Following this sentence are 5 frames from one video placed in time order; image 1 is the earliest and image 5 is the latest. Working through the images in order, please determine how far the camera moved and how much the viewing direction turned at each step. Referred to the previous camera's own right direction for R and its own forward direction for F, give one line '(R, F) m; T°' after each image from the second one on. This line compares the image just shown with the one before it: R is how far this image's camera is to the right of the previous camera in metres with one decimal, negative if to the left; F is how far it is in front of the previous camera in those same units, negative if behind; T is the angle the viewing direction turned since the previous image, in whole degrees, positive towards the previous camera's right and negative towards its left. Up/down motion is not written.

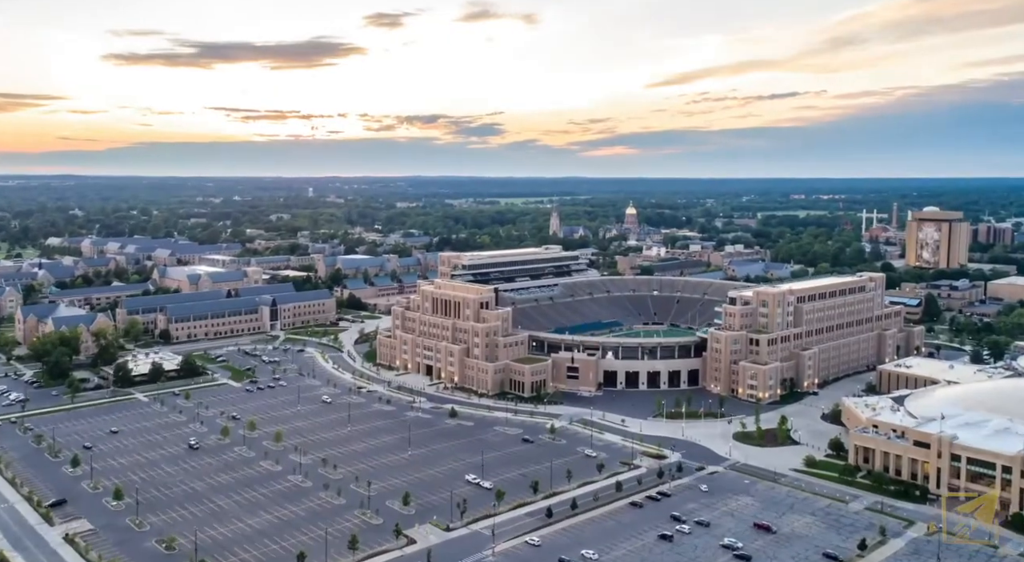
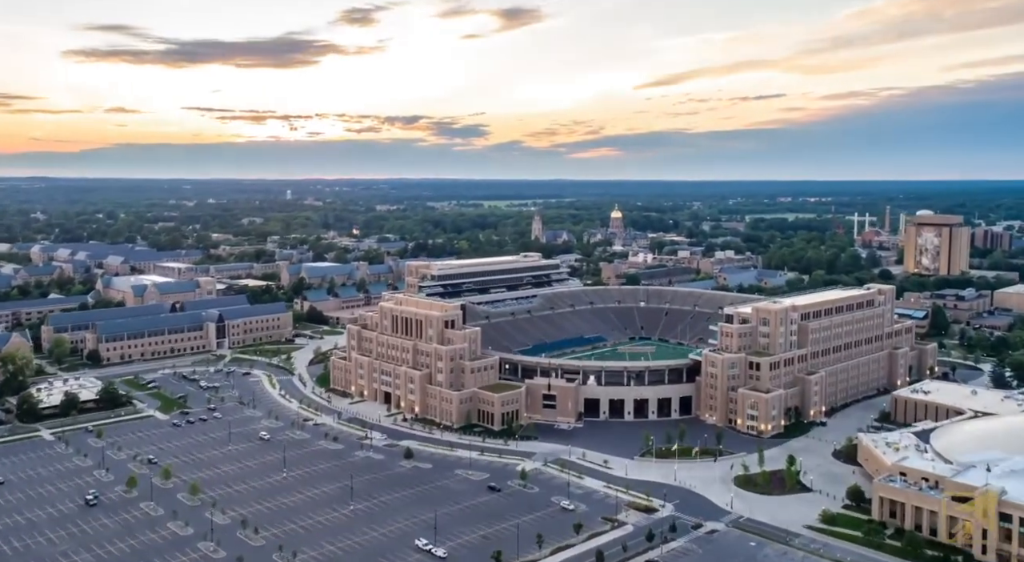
(+1.5, +10.7) m; +1°
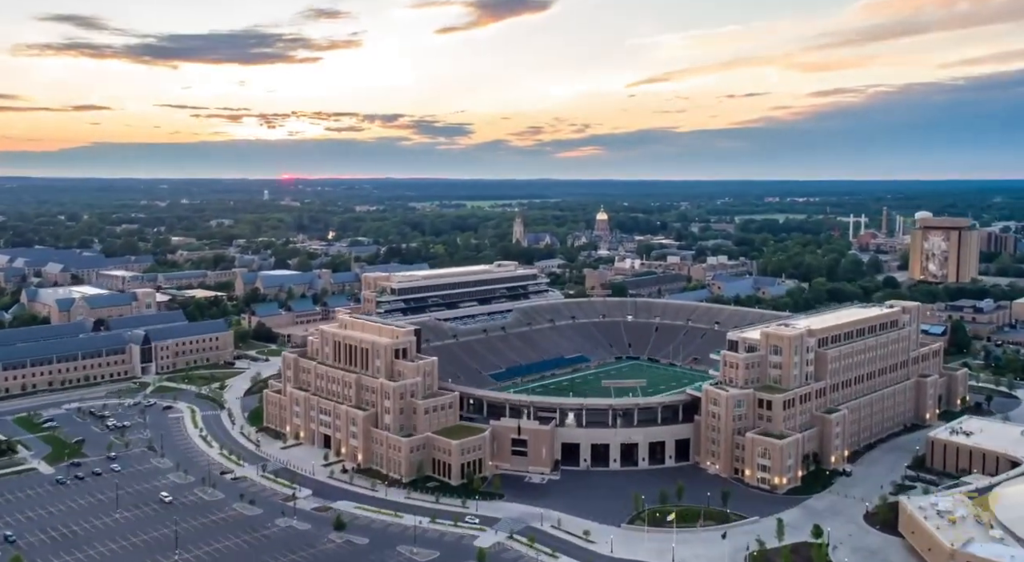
(+1.9, +13.3) m; +1°
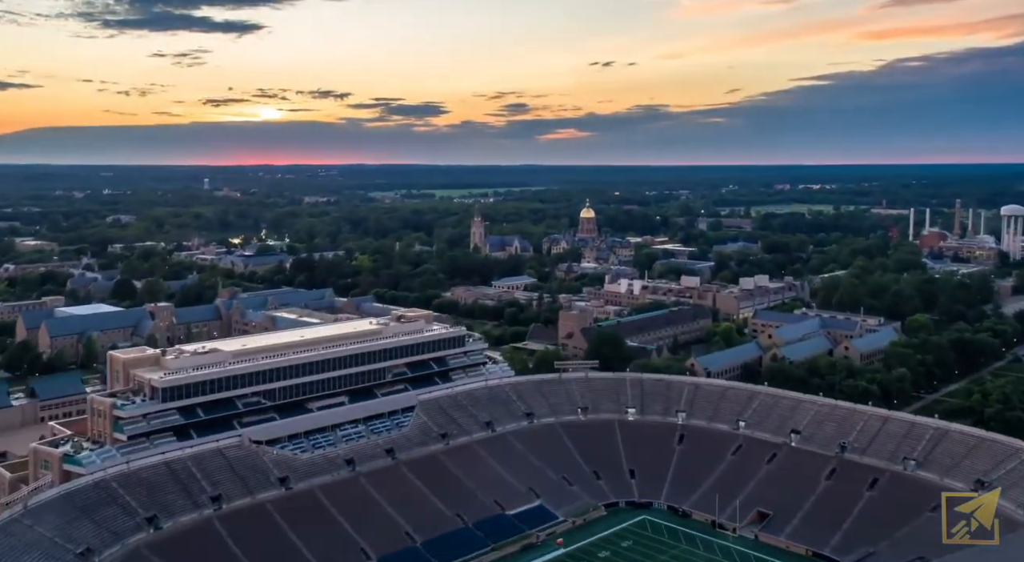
(+5.6, +51.6) m; +1°
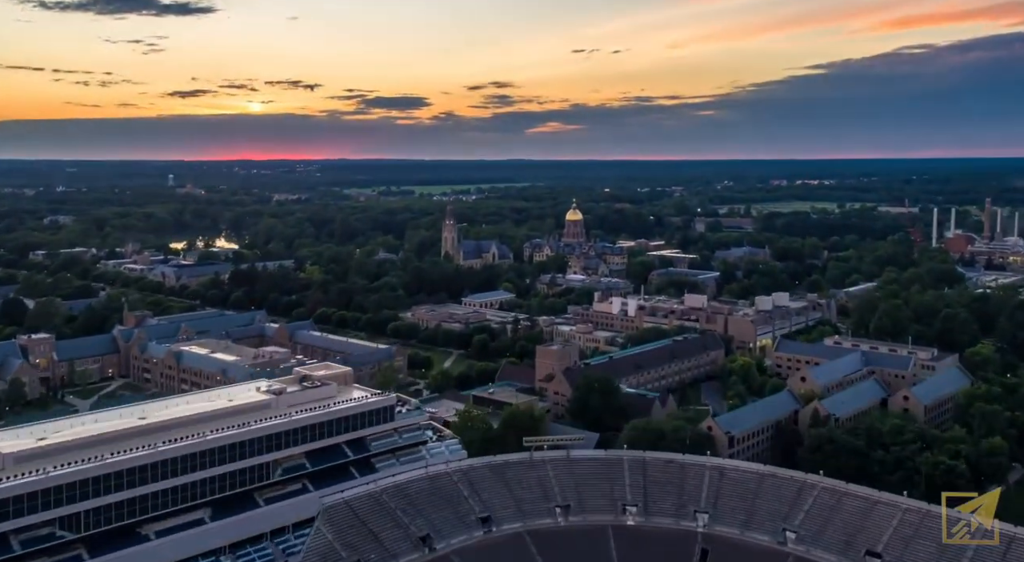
(+2.0, +19.2) m; +1°
